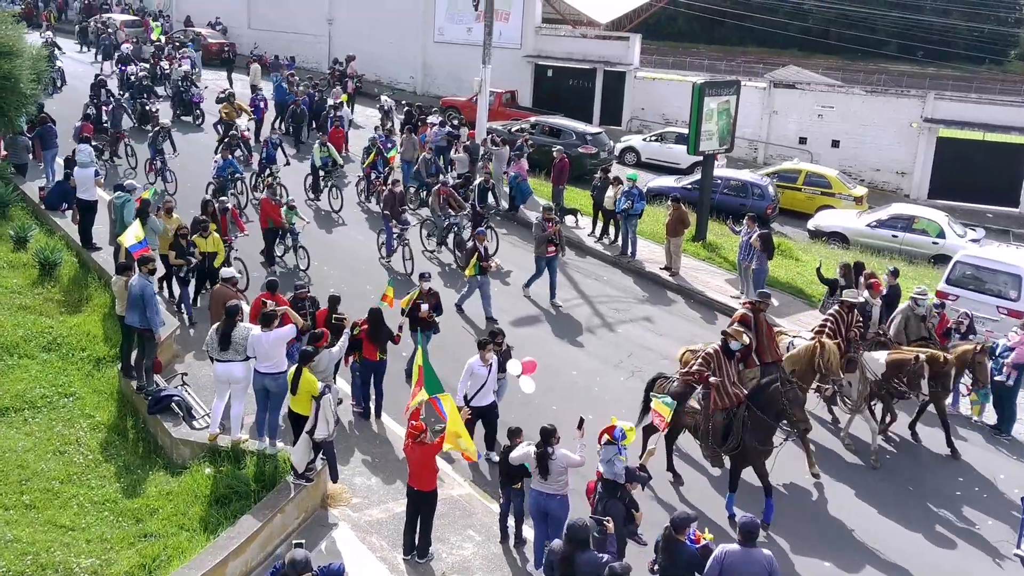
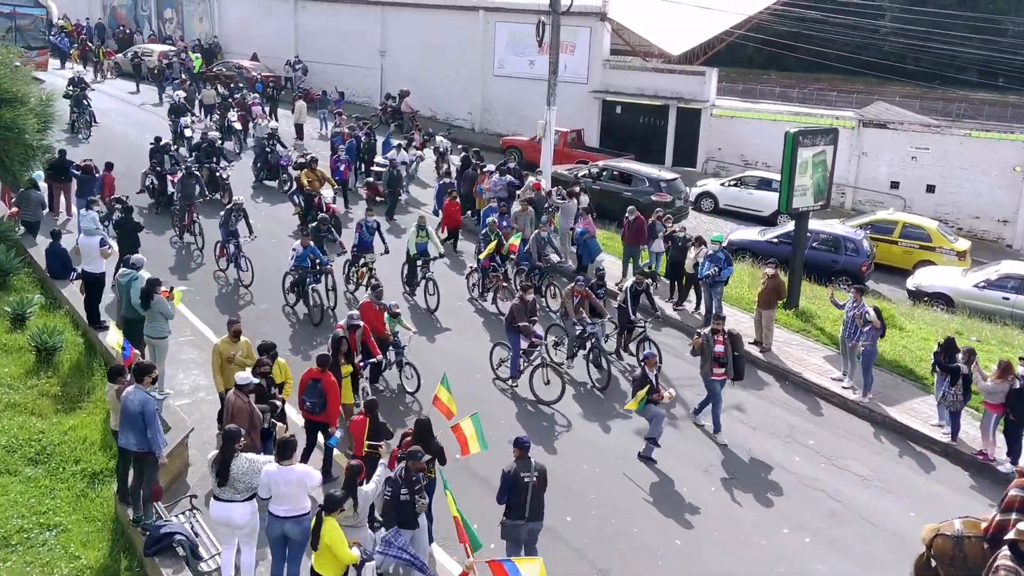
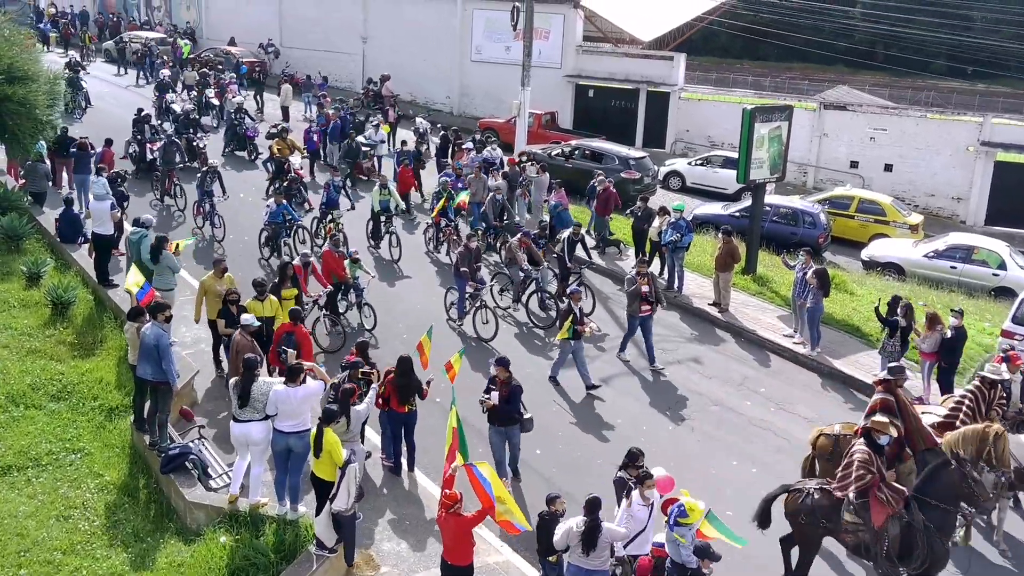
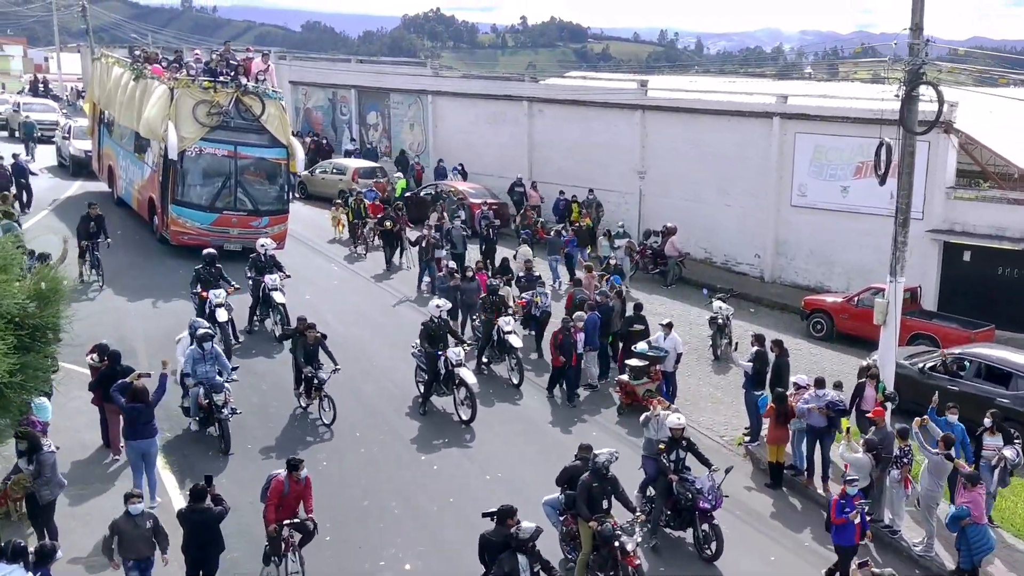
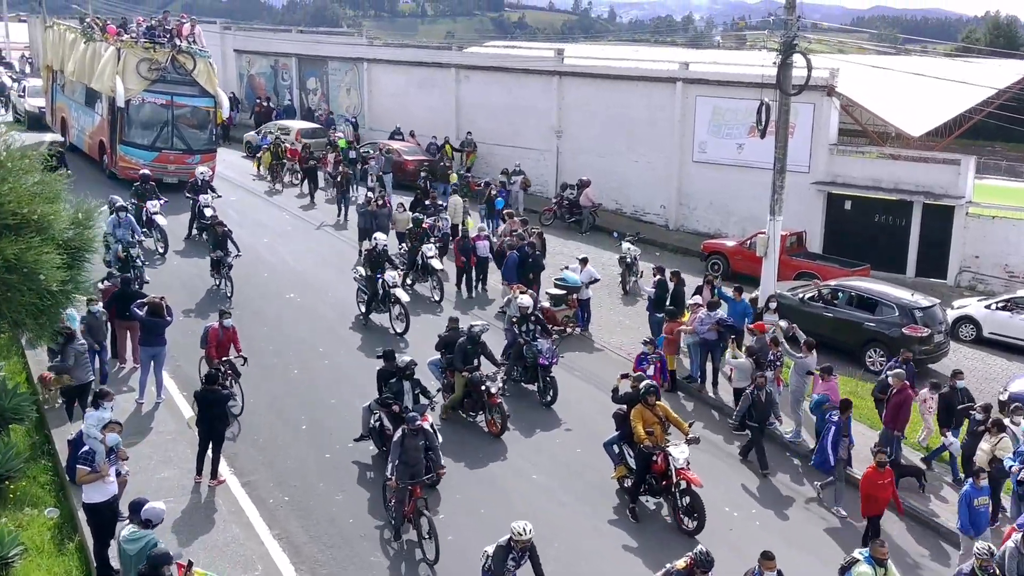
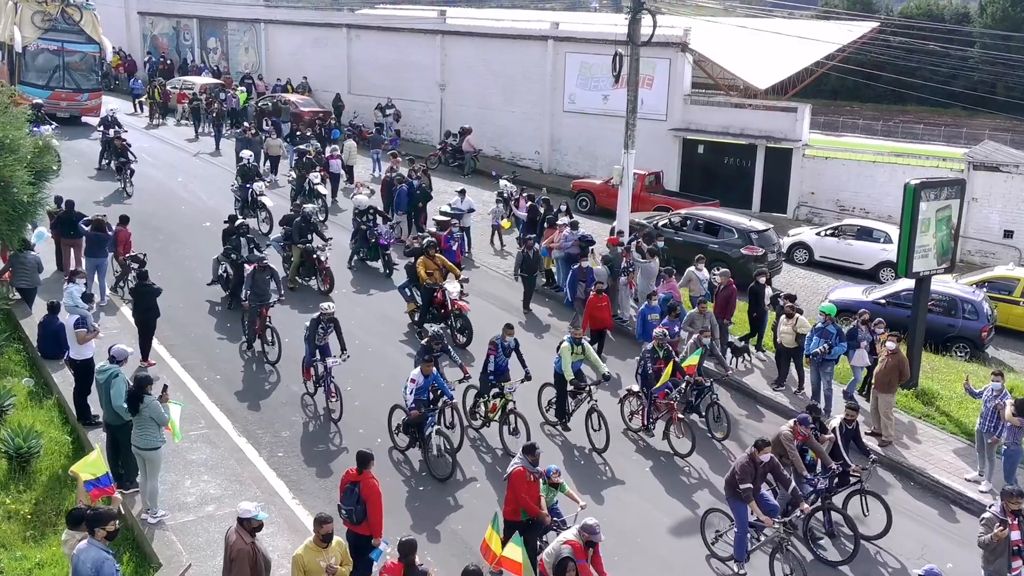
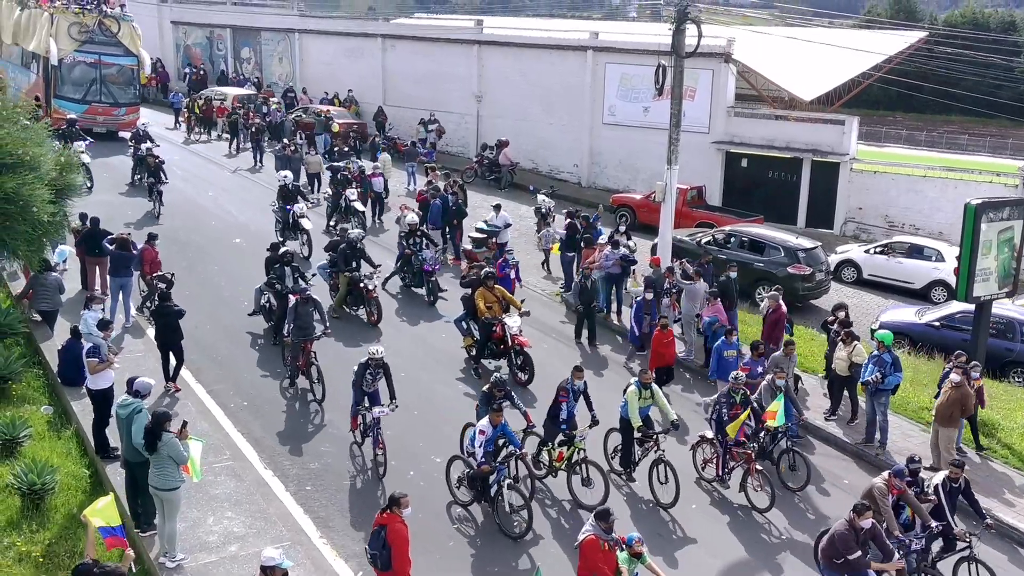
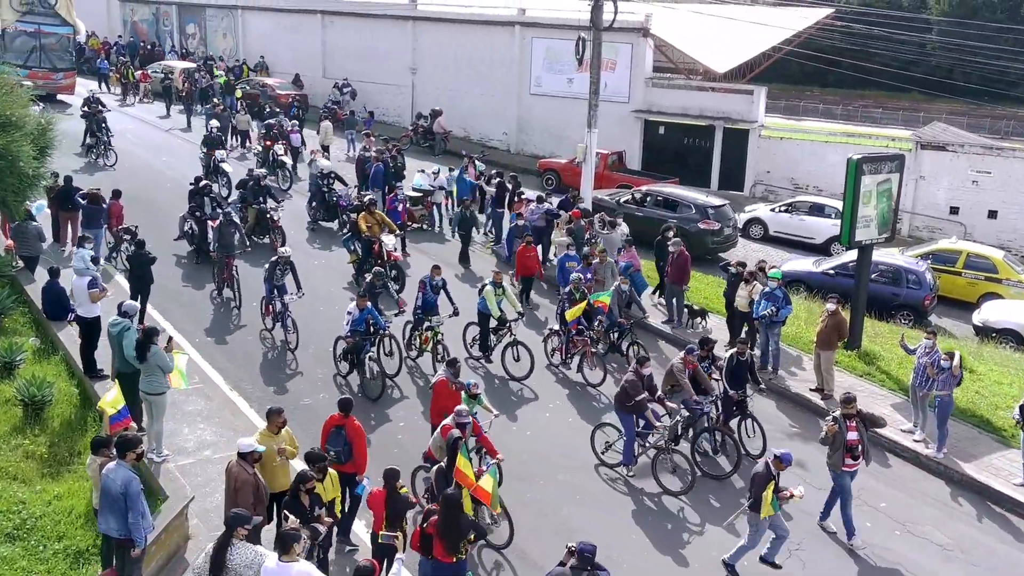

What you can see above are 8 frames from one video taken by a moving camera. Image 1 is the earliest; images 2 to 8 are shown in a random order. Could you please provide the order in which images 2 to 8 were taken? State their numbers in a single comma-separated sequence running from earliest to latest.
3, 2, 8, 6, 7, 5, 4
